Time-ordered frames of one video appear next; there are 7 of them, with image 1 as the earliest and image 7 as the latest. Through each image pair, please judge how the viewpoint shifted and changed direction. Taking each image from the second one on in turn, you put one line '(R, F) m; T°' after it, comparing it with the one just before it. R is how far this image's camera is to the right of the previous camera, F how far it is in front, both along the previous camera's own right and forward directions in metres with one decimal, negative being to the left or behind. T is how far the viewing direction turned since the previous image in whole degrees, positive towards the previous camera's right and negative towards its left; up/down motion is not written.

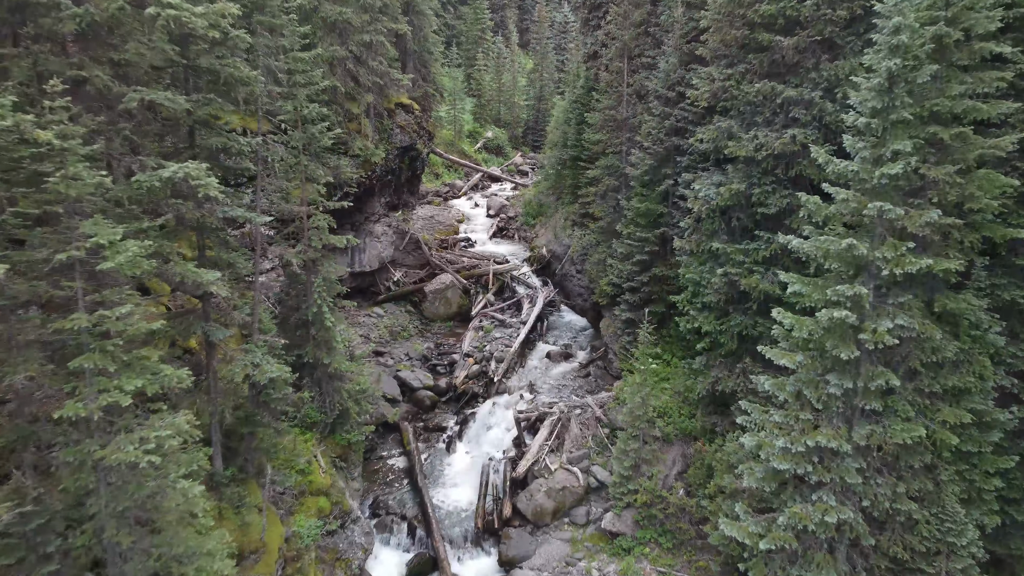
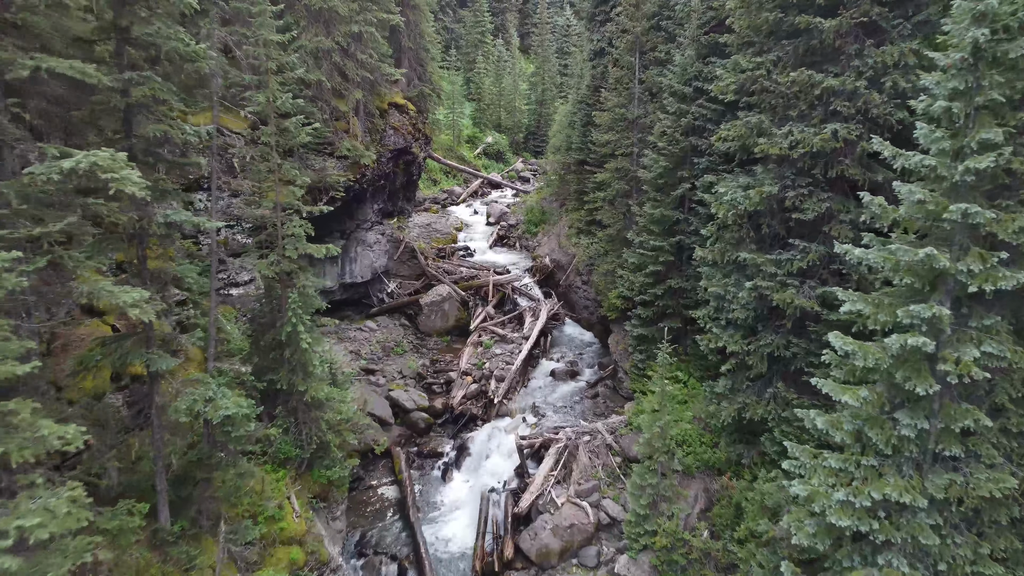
(0.0, +1.2) m; 0°
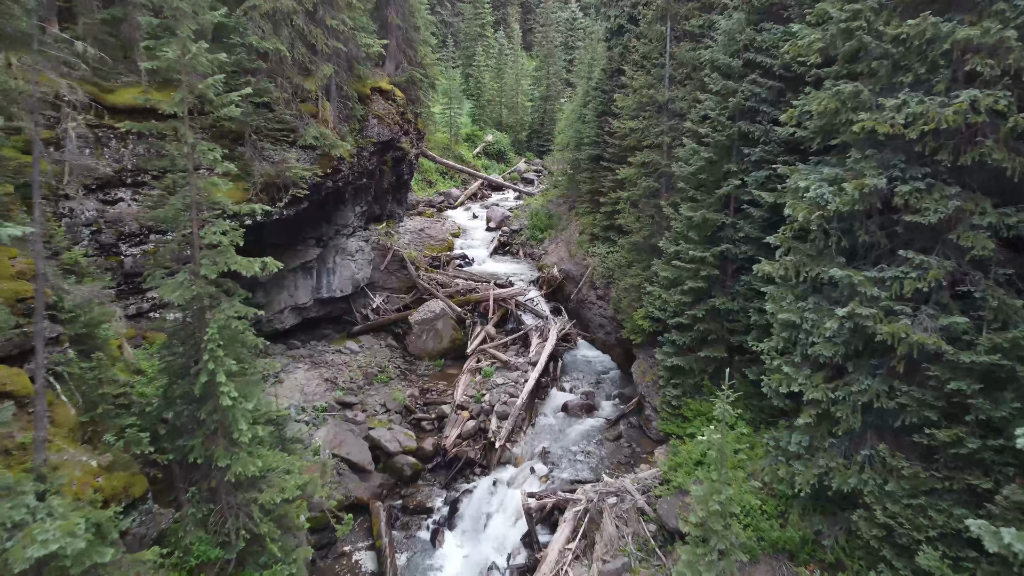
(-0.1, +2.5) m; 0°
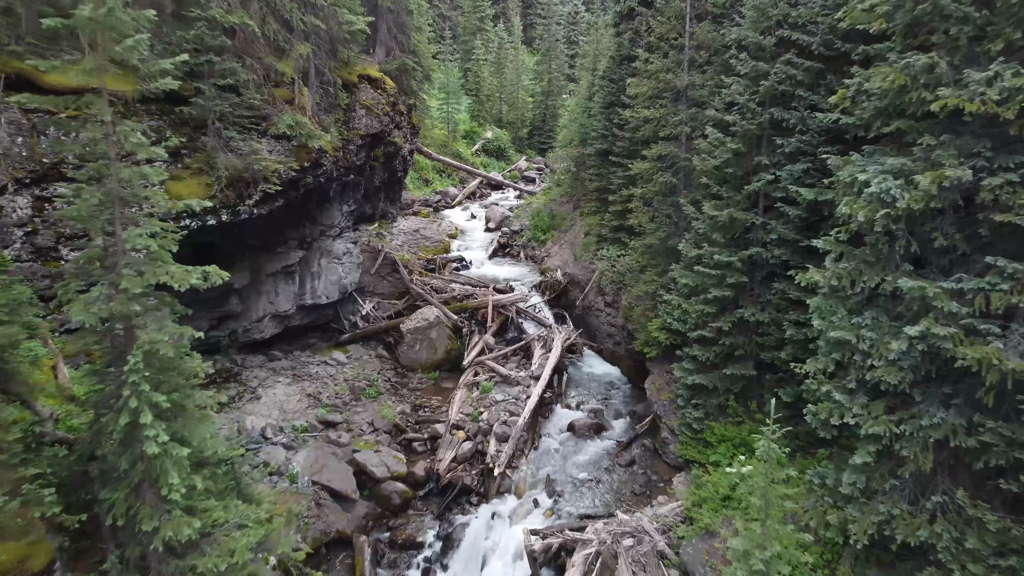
(0.0, +1.2) m; 0°
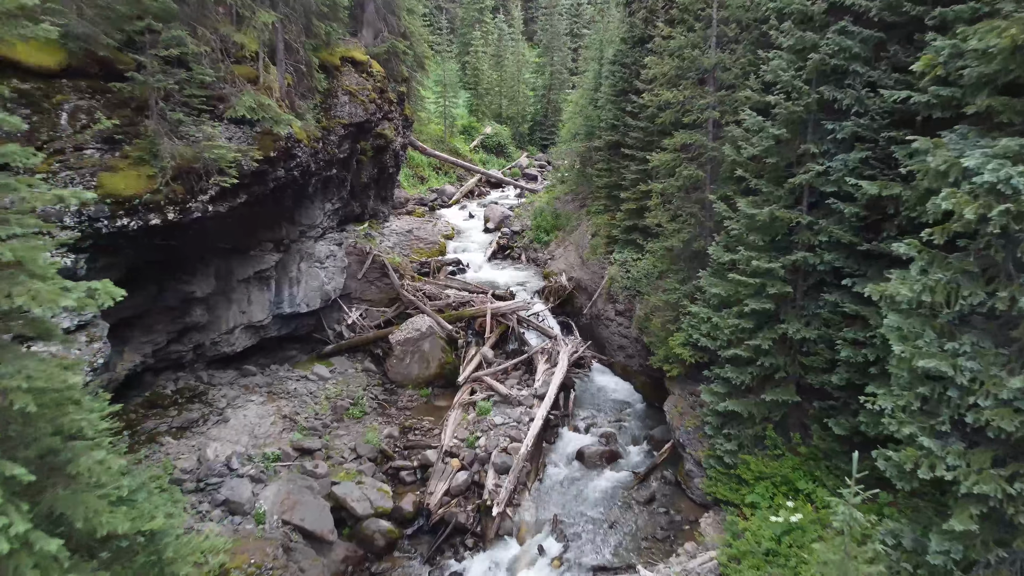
(0.0, +1.4) m; 0°
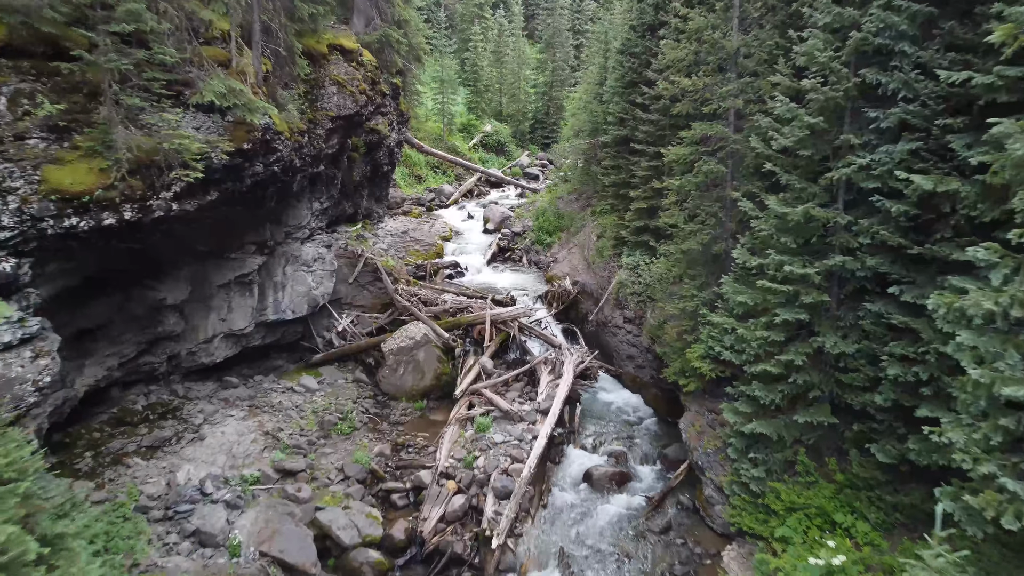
(0.0, +0.9) m; 0°
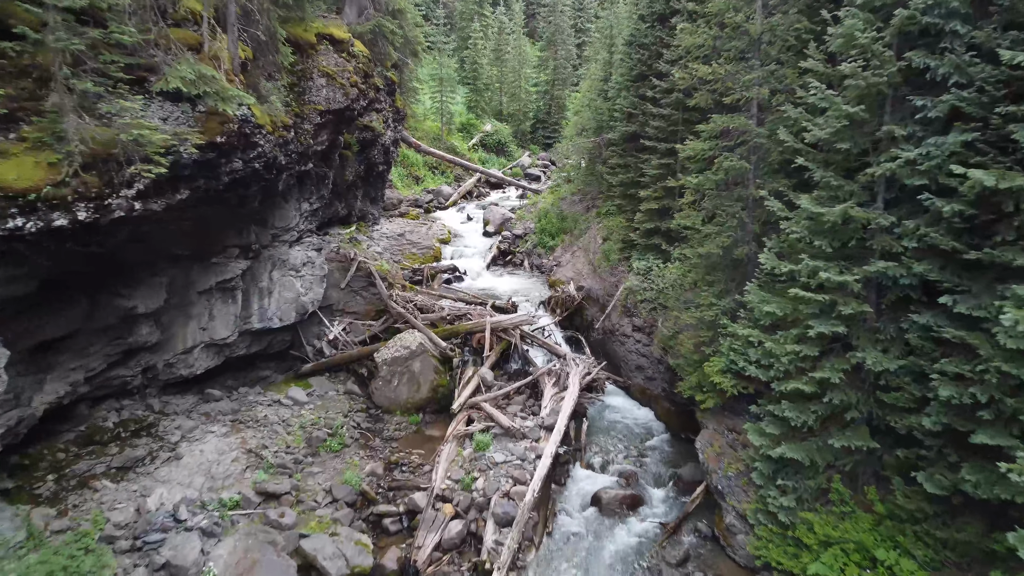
(0.0, +0.7) m; 0°
